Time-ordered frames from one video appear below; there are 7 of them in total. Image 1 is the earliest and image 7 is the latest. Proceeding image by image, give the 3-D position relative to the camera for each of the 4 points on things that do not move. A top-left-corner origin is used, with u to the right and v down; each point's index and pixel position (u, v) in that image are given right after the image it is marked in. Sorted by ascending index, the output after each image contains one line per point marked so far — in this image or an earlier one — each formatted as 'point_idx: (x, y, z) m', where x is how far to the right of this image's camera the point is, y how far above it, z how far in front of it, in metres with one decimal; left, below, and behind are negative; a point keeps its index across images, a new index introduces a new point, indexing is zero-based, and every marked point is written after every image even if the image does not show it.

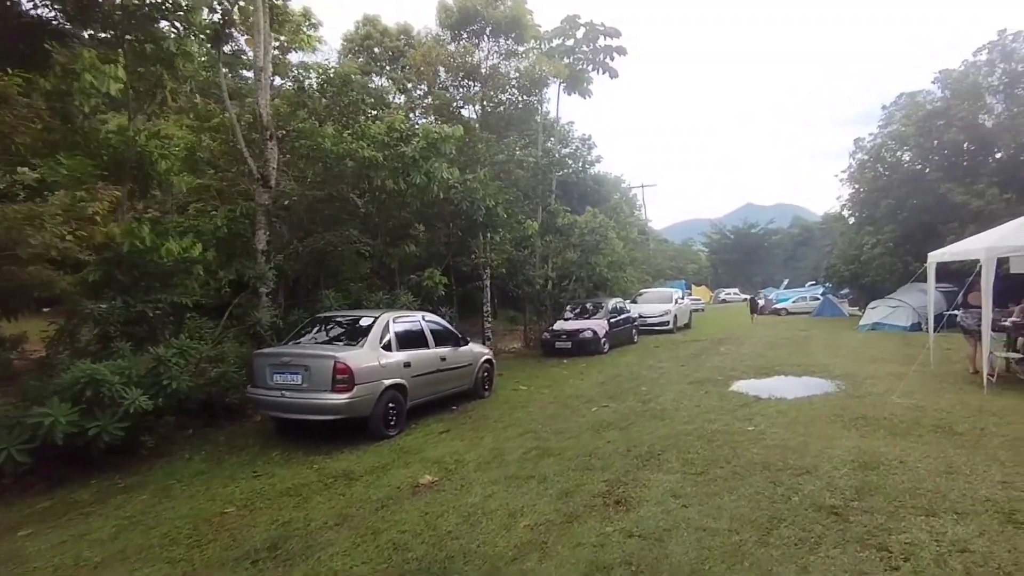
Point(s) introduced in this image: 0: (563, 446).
0: (+0.4, -1.4, +5.4) m
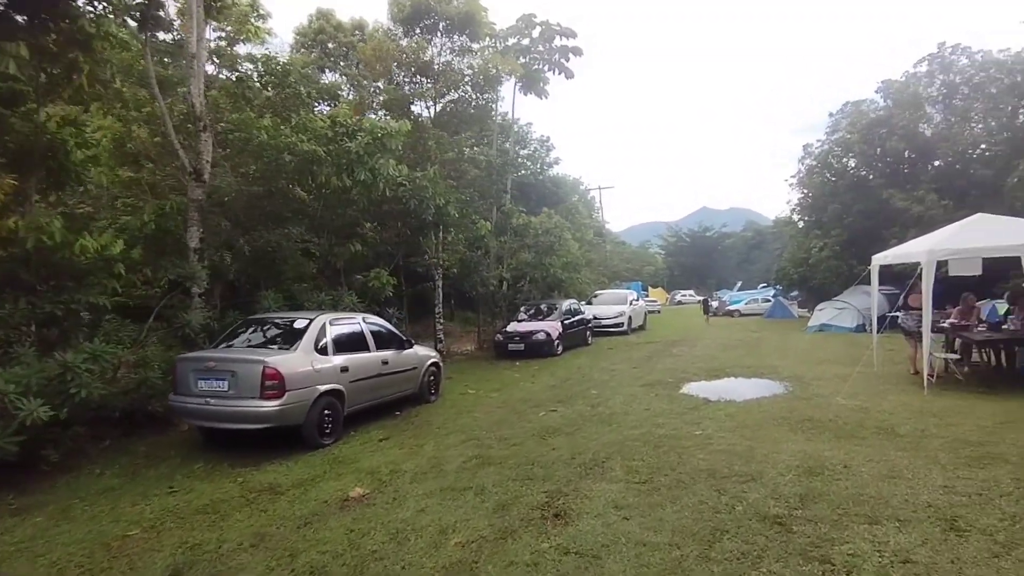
0: (-0.1, -1.4, +5.1) m
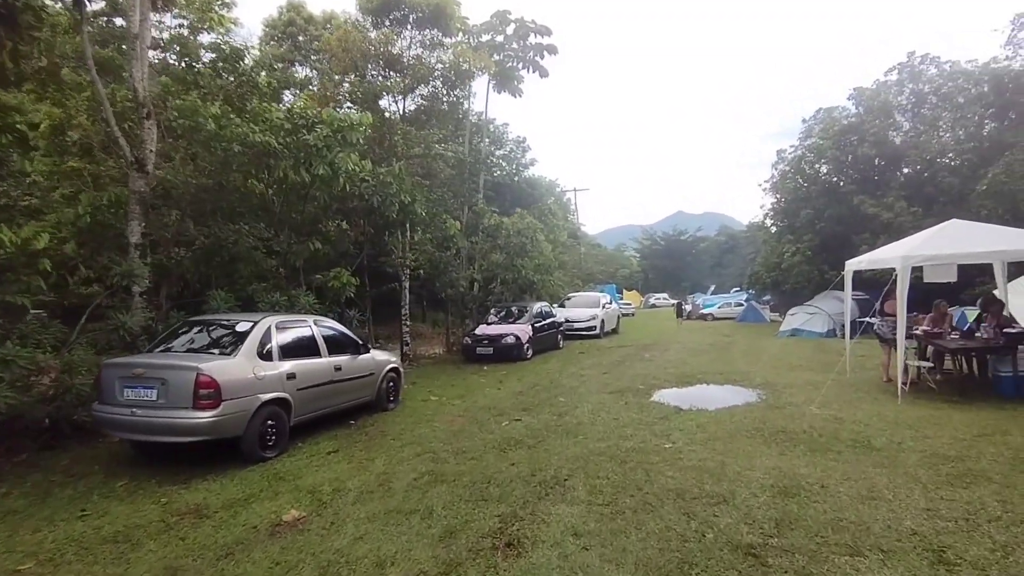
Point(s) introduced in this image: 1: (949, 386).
0: (-0.4, -1.4, +4.8) m
1: (+5.8, -1.3, +8.0) m
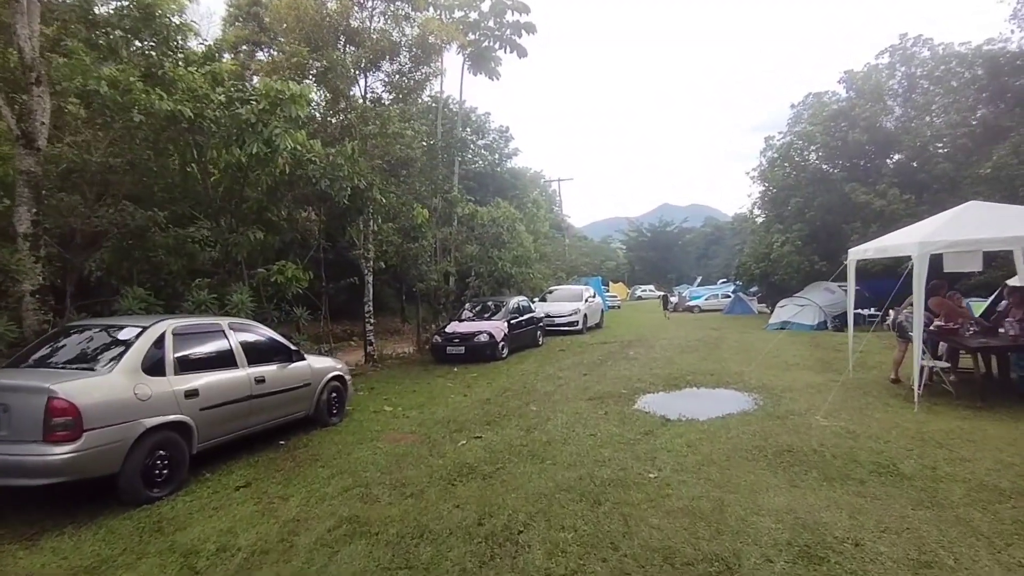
0: (-0.8, -1.4, +3.7) m
1: (+5.4, -1.2, +7.2) m
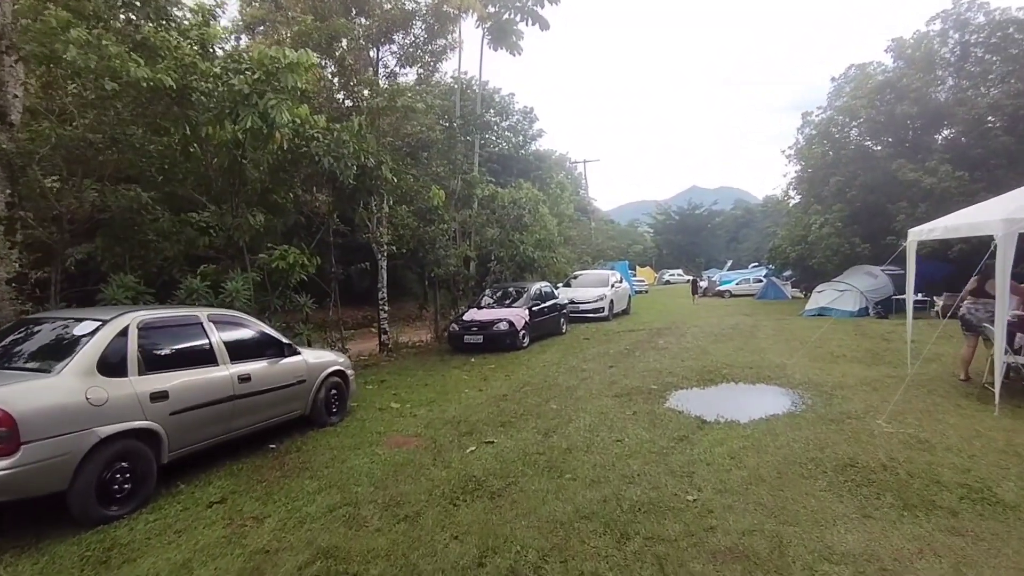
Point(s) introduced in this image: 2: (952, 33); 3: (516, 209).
0: (-0.7, -1.4, +3.1) m
1: (+5.6, -1.0, +6.3) m
2: (+14.5, +8.4, +20.0) m
3: (+0.1, +1.9, +14.4) m
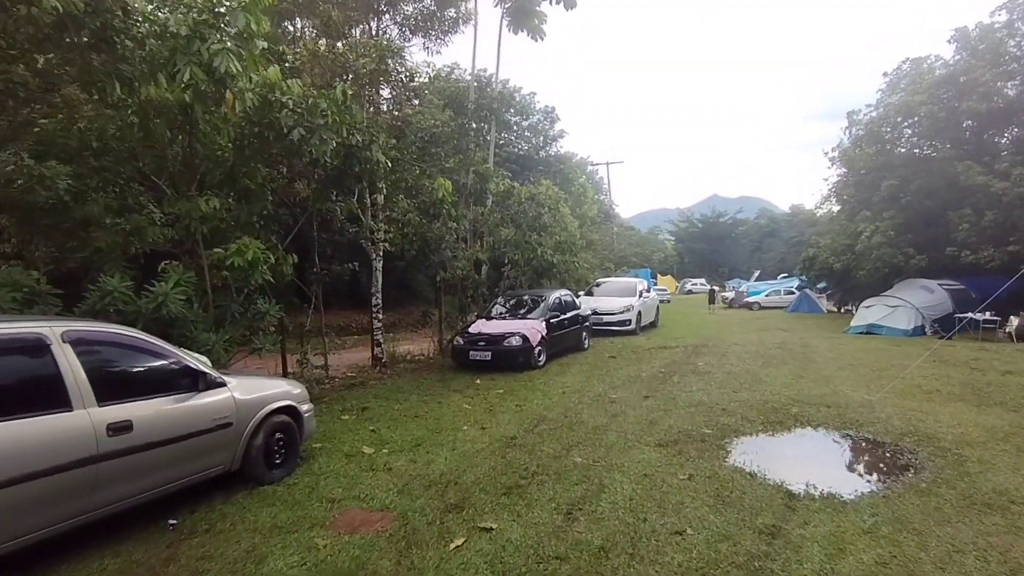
0: (-0.7, -1.4, +1.5) m
1: (+5.7, -1.2, +4.4) m
2: (+15.2, +7.9, +18.0) m
3: (+0.5, +1.7, +12.8) m
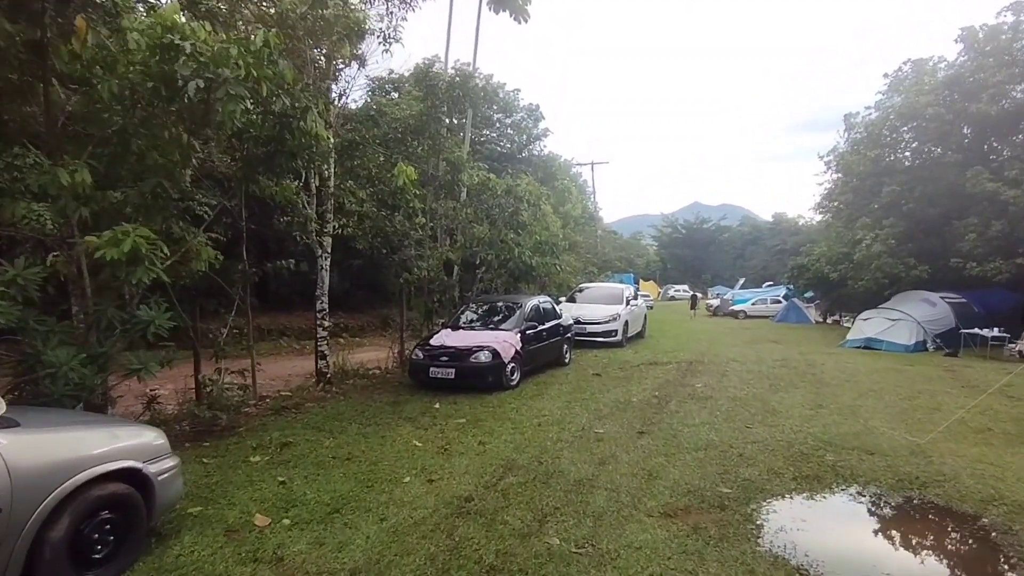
0: (-0.9, -1.4, 0.0) m
1: (+5.4, -1.4, +3.2) m
2: (+14.7, +7.5, +17.0) m
3: (0.0, +1.6, +11.4) m
